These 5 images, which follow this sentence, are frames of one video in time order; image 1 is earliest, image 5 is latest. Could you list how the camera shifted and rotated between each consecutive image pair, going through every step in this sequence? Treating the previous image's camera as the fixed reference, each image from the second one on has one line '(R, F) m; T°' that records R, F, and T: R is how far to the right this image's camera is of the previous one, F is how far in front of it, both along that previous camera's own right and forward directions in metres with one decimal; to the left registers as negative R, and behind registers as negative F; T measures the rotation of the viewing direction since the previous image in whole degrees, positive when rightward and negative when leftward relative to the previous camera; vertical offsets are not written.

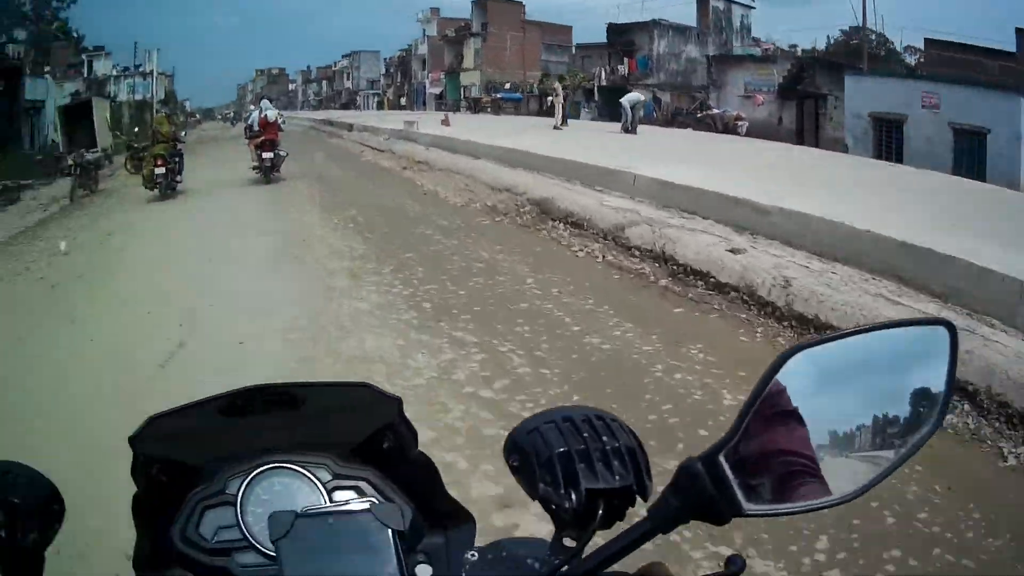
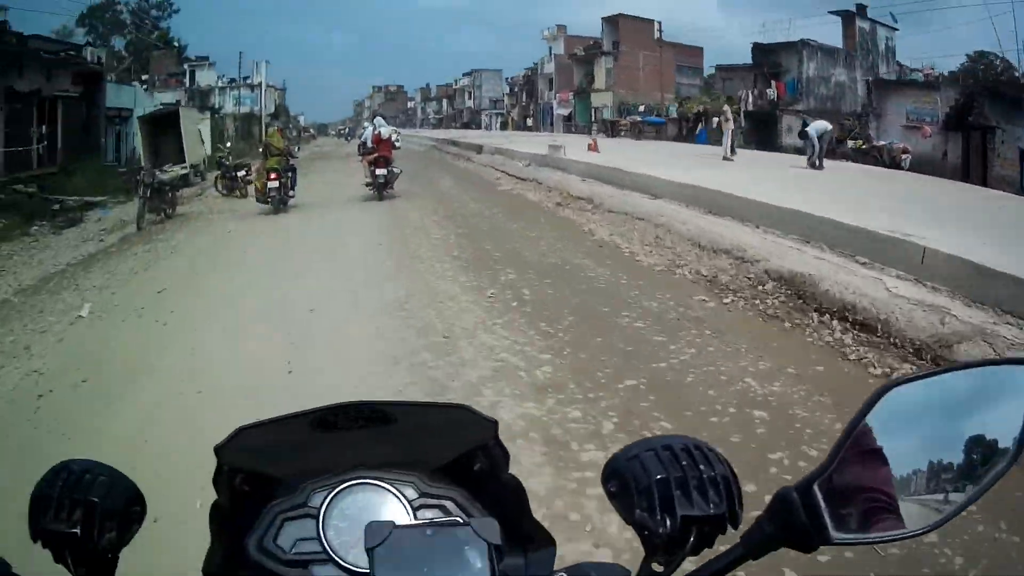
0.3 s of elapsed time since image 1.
(+0.2, +0.2) m; -10°
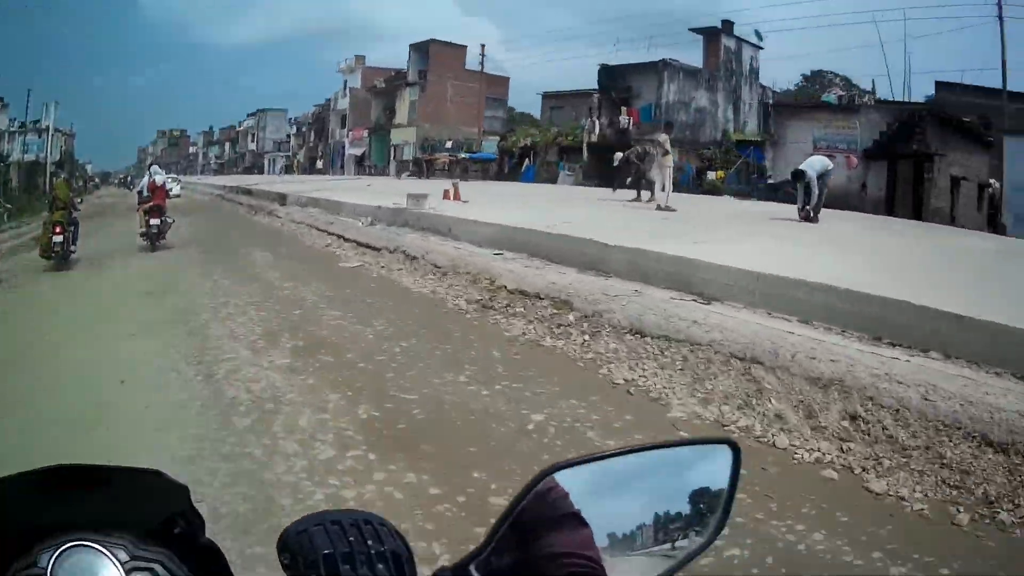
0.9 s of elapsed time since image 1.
(+1.0, +0.2) m; -3°
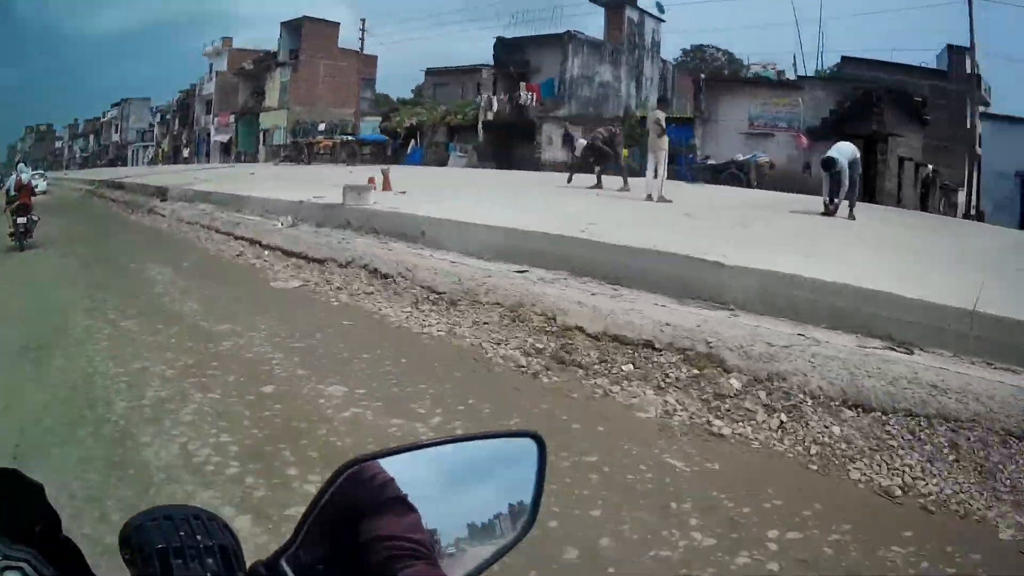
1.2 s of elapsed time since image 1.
(+0.4, 0.0) m; 0°
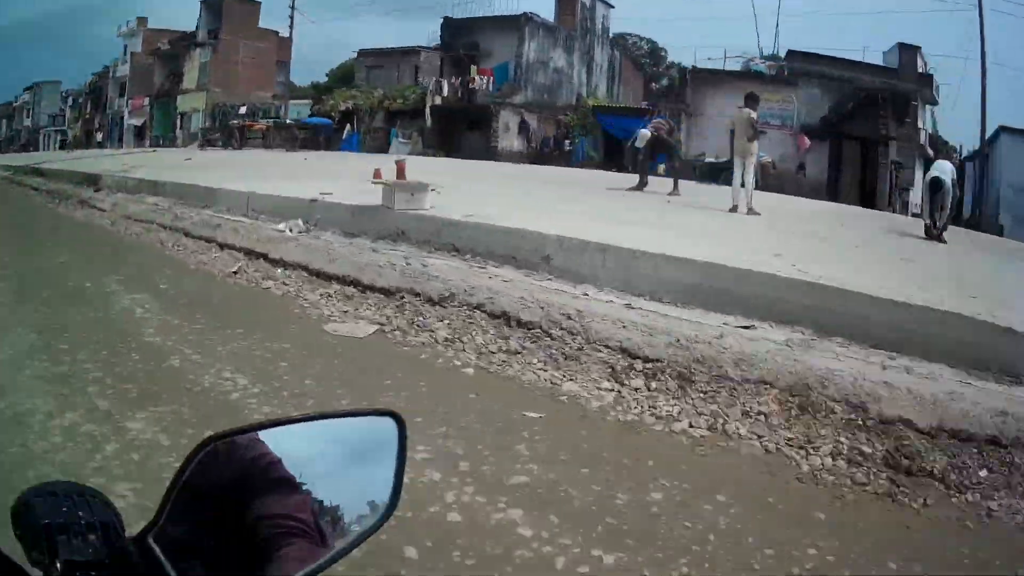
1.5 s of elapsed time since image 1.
(+0.3, +0.1) m; -1°
